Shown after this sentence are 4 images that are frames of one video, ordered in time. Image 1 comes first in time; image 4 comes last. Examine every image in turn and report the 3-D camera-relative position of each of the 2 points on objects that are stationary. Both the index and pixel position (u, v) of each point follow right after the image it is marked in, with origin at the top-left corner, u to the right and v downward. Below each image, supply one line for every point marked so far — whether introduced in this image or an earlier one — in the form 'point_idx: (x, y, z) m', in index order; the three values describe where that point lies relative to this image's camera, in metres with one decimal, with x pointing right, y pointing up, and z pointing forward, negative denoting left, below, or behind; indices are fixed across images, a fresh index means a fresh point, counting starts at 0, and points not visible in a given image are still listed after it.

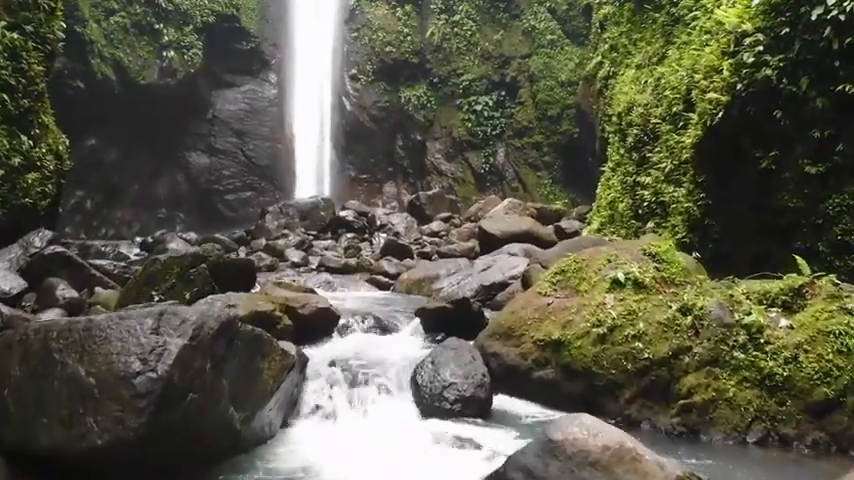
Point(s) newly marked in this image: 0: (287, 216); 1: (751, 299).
0: (-3.4, +0.6, +16.0) m
1: (+2.5, -0.5, +5.0) m
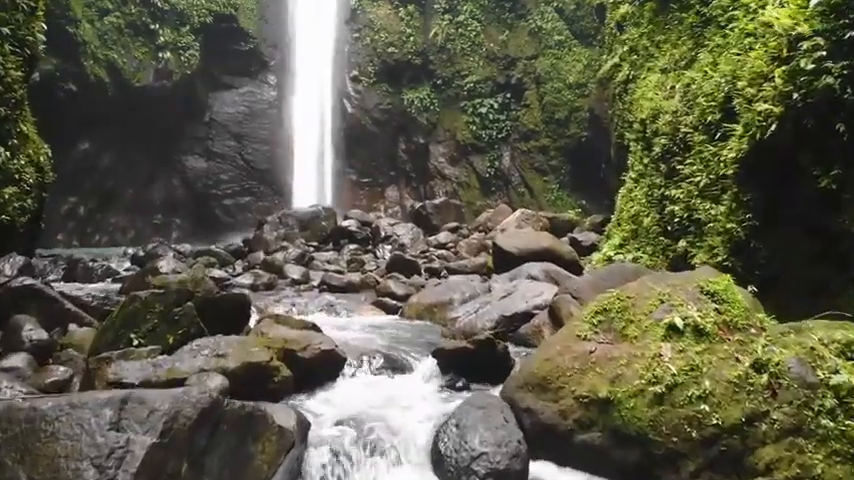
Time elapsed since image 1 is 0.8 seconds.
0: (-3.3, +0.3, +15.2) m
1: (+2.6, -0.7, +4.2) m
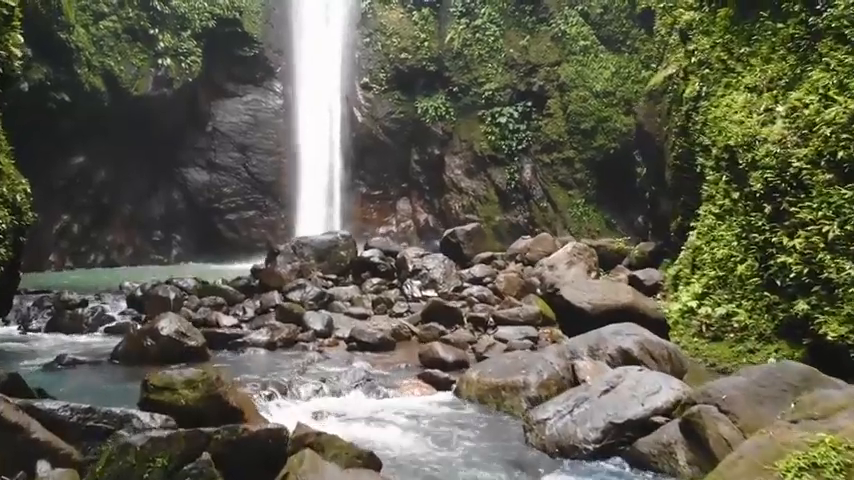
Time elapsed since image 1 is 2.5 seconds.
0: (-2.6, -0.4, +13.6) m
1: (+3.3, -1.4, +2.6) m
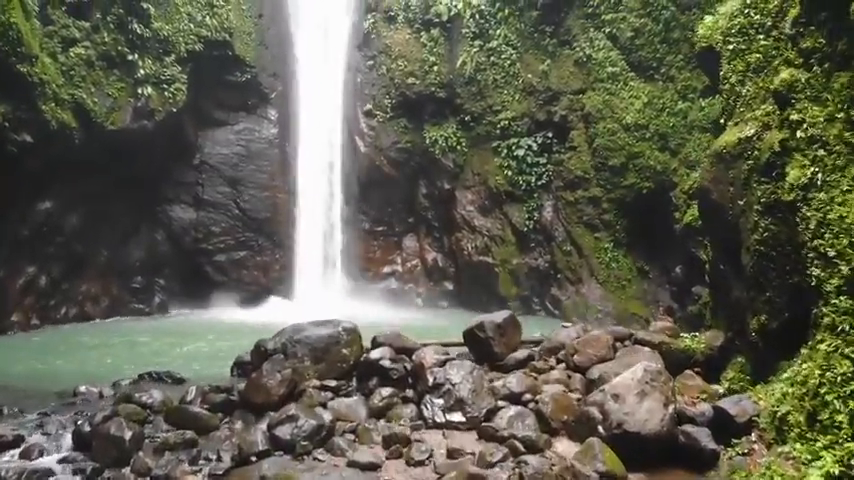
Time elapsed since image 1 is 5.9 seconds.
0: (-2.2, -2.0, +11.1) m
1: (+3.7, -3.0, +0.1) m
